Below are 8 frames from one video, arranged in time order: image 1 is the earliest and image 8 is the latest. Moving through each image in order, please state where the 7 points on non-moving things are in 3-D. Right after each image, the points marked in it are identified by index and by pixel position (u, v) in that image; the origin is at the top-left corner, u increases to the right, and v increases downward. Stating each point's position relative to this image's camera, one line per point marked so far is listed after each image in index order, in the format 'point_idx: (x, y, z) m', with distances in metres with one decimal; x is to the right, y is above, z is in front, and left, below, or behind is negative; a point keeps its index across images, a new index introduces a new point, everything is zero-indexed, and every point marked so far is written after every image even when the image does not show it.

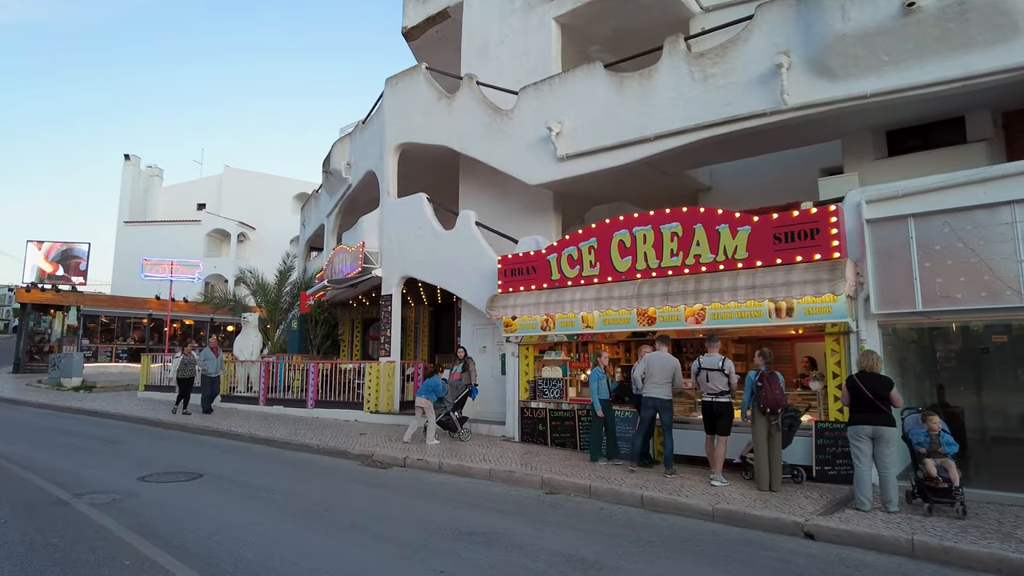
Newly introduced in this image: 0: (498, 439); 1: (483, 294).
0: (-0.2, -2.8, +12.0) m
1: (-0.5, -0.1, +12.8) m
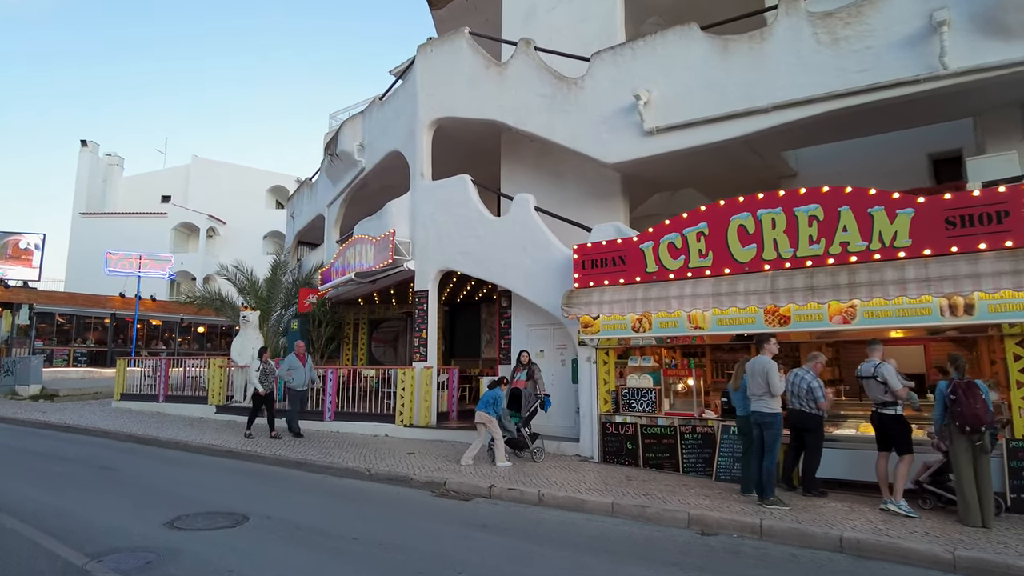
0: (+1.0, -2.7, +10.2) m
1: (+0.7, 0.0, +11.0) m
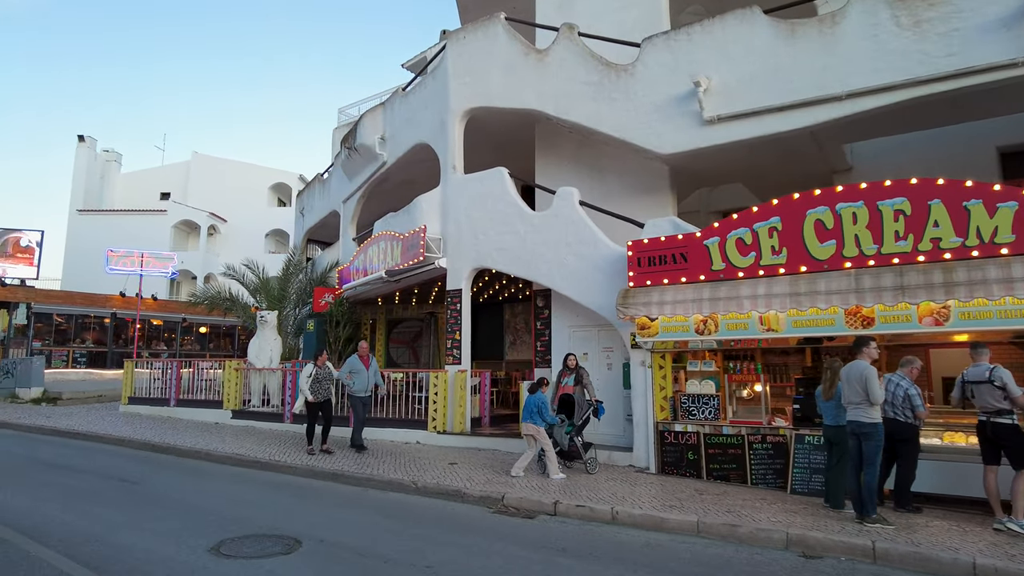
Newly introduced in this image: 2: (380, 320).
0: (+1.7, -2.7, +9.6) m
1: (+1.4, 0.0, +10.4) m
2: (-3.6, -0.9, +18.1) m
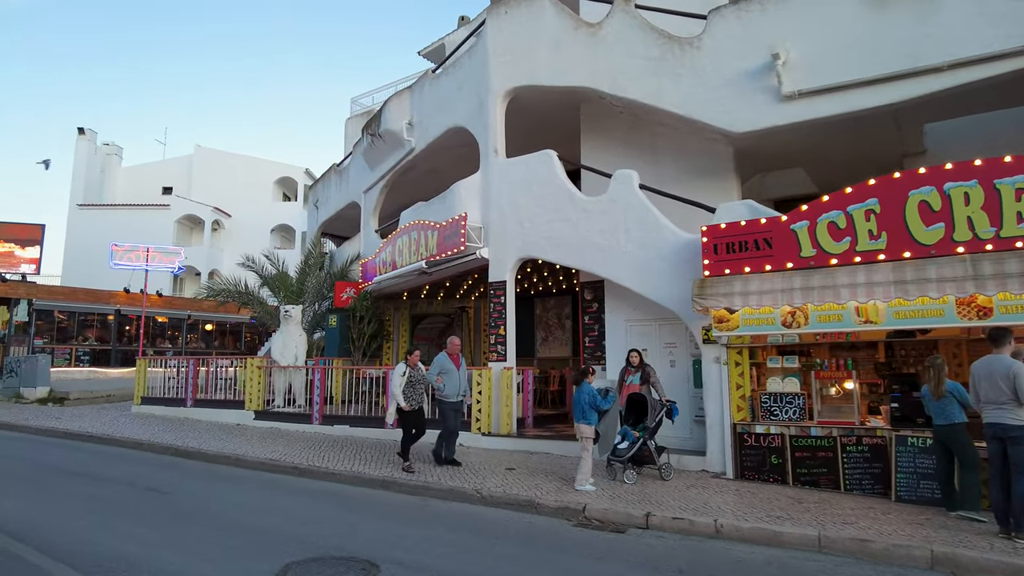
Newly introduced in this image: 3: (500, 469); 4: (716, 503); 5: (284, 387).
0: (+2.6, -2.5, +8.8) m
1: (+2.2, +0.1, +9.6) m
2: (-2.9, -0.7, +17.3) m
3: (-0.2, -2.4, +8.8) m
4: (+2.3, -2.4, +7.3) m
5: (-4.6, -2.0, +13.3) m
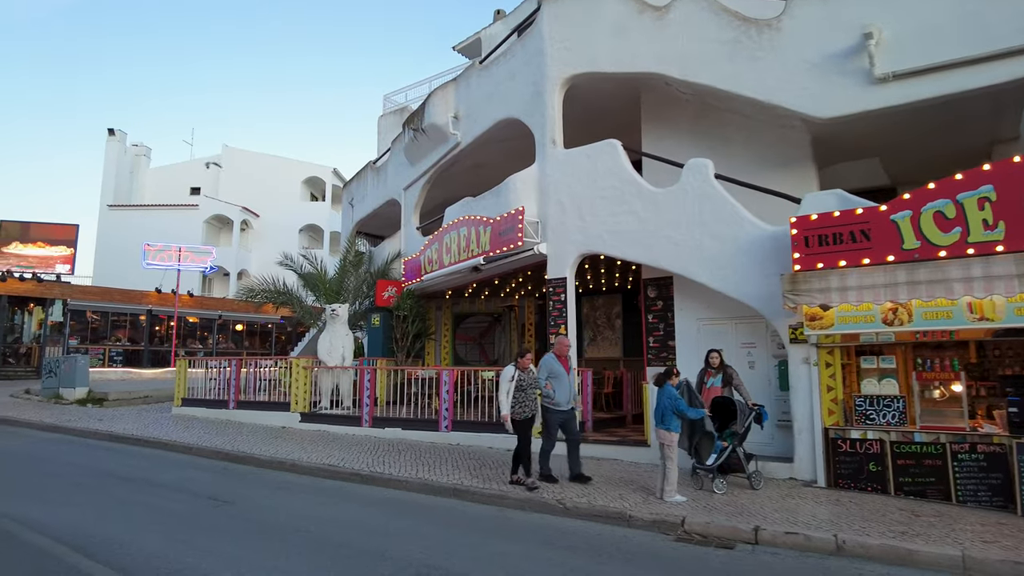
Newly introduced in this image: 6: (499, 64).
0: (+3.5, -2.5, +8.2) m
1: (+3.2, +0.2, +9.0) m
2: (-1.7, -0.7, +16.8) m
3: (+0.8, -2.4, +8.3) m
4: (+3.2, -2.3, +6.7) m
5: (-3.6, -2.0, +12.9) m
6: (-0.3, +4.5, +13.2) m
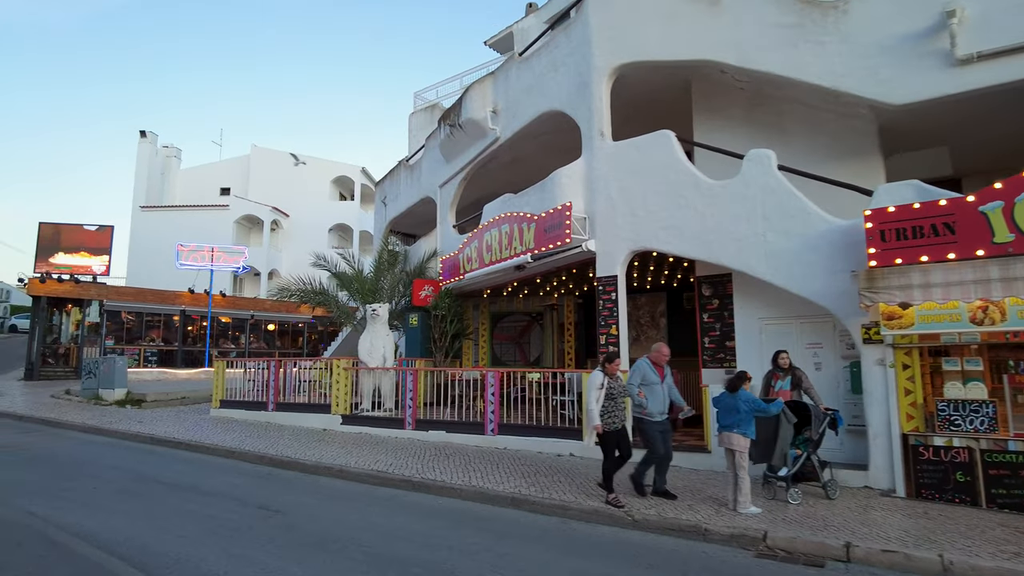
0: (+4.2, -2.4, +7.7) m
1: (+3.9, +0.2, +8.5) m
2: (-0.7, -0.7, +16.5) m
3: (+1.5, -2.4, +7.9) m
4: (+3.8, -2.3, +6.2) m
5: (-2.7, -2.0, +12.7) m
6: (+0.6, +4.5, +12.8) m
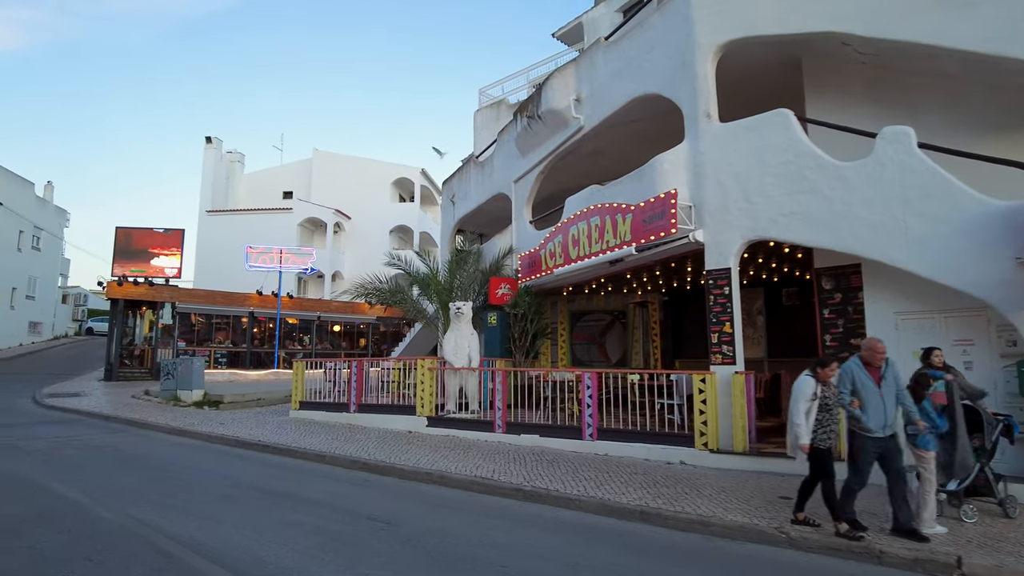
0: (+5.6, -2.3, +6.7) m
1: (+5.3, +0.4, +7.6) m
2: (+1.2, -0.6, +15.8) m
3: (+2.8, -2.3, +7.1) m
4: (+5.1, -2.2, +5.3) m
5: (-1.0, -1.9, +12.1) m
6: (+2.2, +4.6, +12.0) m
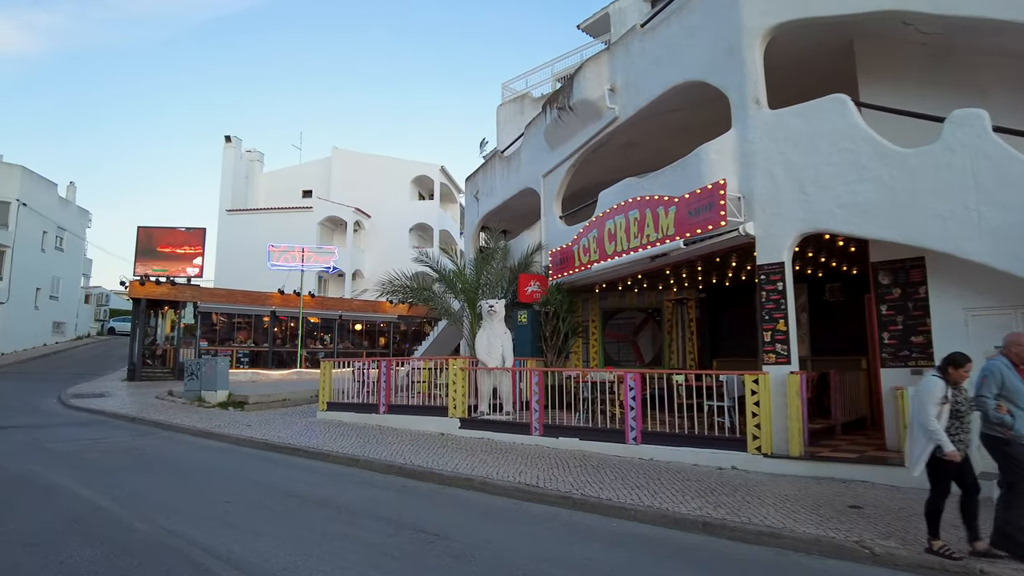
0: (+6.1, -2.2, +6.2) m
1: (+5.8, +0.4, +7.0) m
2: (+2.0, -0.5, +15.4) m
3: (+3.4, -2.2, +6.6) m
4: (+5.5, -2.1, +4.7) m
5: (-0.4, -1.9, +11.7) m
6: (+2.8, +4.7, +11.5) m
